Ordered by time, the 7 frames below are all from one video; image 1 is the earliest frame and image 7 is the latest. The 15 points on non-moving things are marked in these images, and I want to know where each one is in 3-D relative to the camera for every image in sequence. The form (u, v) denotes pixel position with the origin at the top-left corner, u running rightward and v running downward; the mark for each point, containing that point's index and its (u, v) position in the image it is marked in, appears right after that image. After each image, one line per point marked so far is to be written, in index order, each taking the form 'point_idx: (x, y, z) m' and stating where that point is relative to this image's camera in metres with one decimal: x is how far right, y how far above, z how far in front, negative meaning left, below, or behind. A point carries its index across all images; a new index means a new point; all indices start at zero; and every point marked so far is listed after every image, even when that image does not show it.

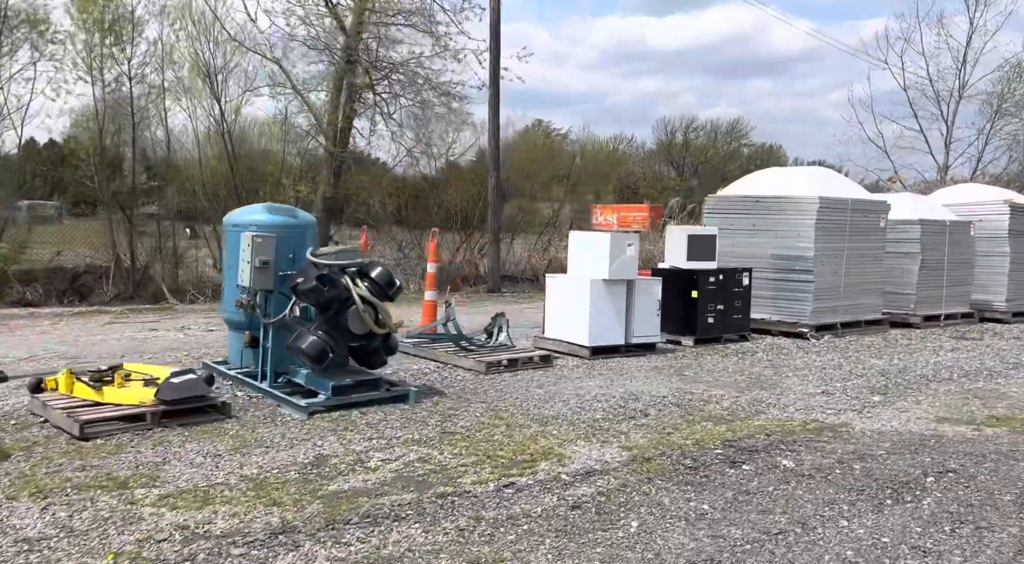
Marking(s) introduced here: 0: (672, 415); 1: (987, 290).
0: (+1.3, -1.0, +7.2) m
1: (+9.2, -0.2, +17.4) m
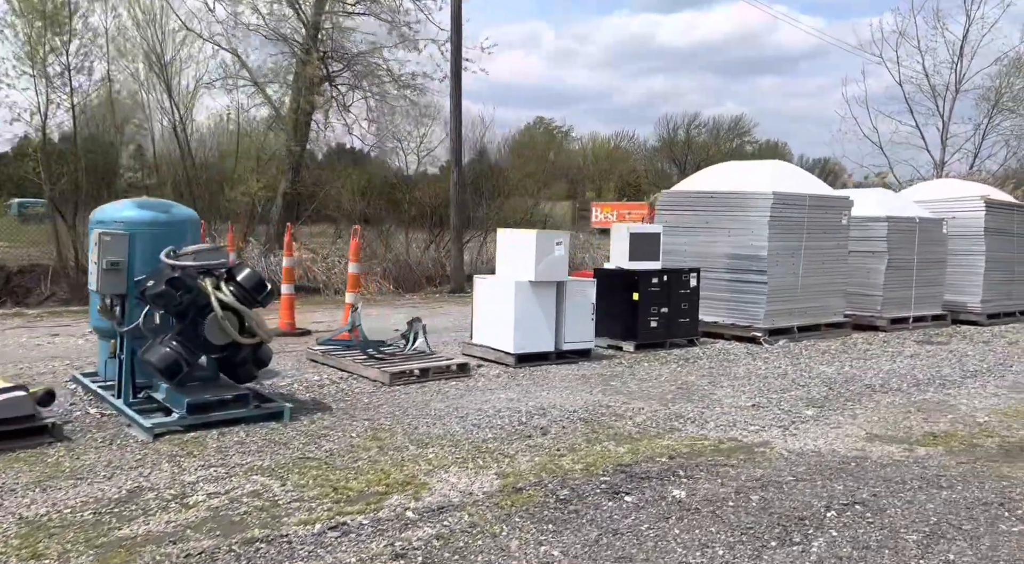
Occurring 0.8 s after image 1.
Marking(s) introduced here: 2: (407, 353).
0: (+0.5, -1.1, +6.6) m
1: (+8.4, -0.2, +16.8) m
2: (-1.0, -0.7, +8.8) m
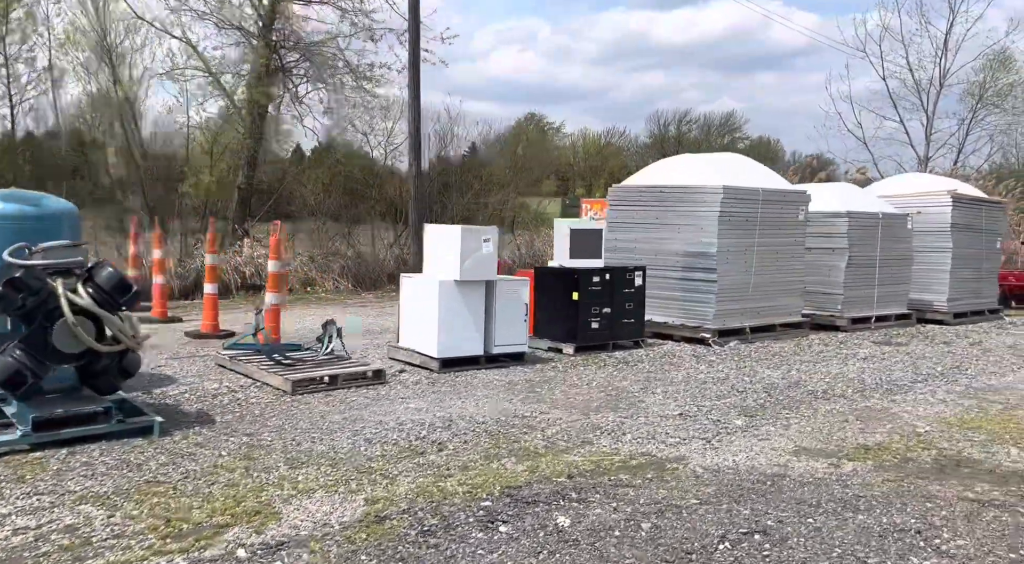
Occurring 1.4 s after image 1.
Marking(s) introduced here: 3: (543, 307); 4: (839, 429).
0: (-0.2, -1.1, +6.1) m
1: (+7.6, -0.1, +16.4) m
2: (-1.8, -0.7, +8.2) m
3: (+0.4, -0.3, +10.9) m
4: (+2.6, -1.2, +7.2) m
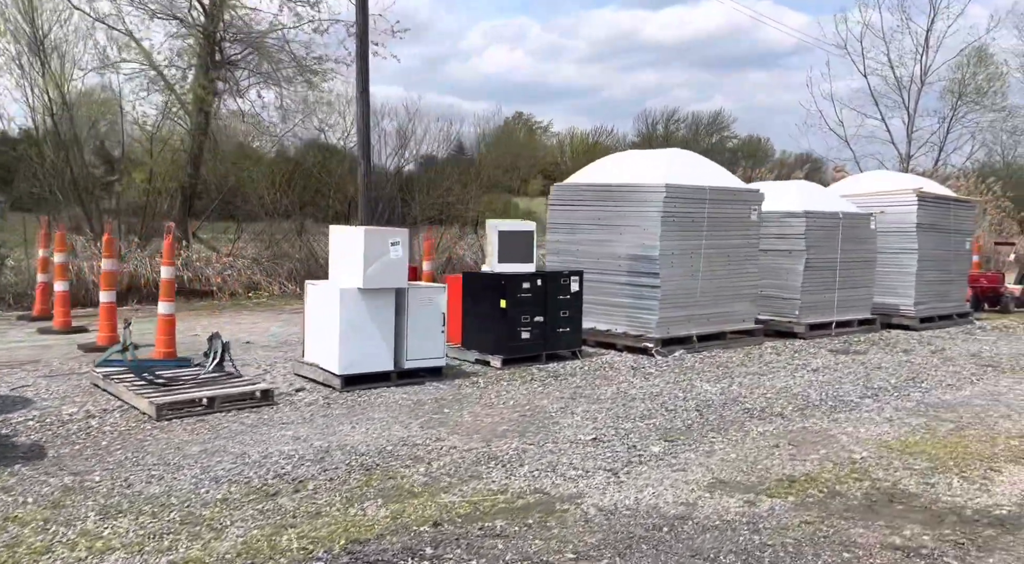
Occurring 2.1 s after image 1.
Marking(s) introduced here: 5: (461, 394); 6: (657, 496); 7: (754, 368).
0: (-1.0, -1.2, +5.3) m
1: (+6.6, -0.2, +15.7) m
2: (-2.5, -0.8, +7.5) m
3: (-0.5, -0.4, +10.2) m
4: (+1.8, -1.3, +6.5) m
5: (-0.5, -1.0, +8.3) m
6: (+0.9, -1.3, +5.5) m
7: (+2.8, -1.0, +10.4) m
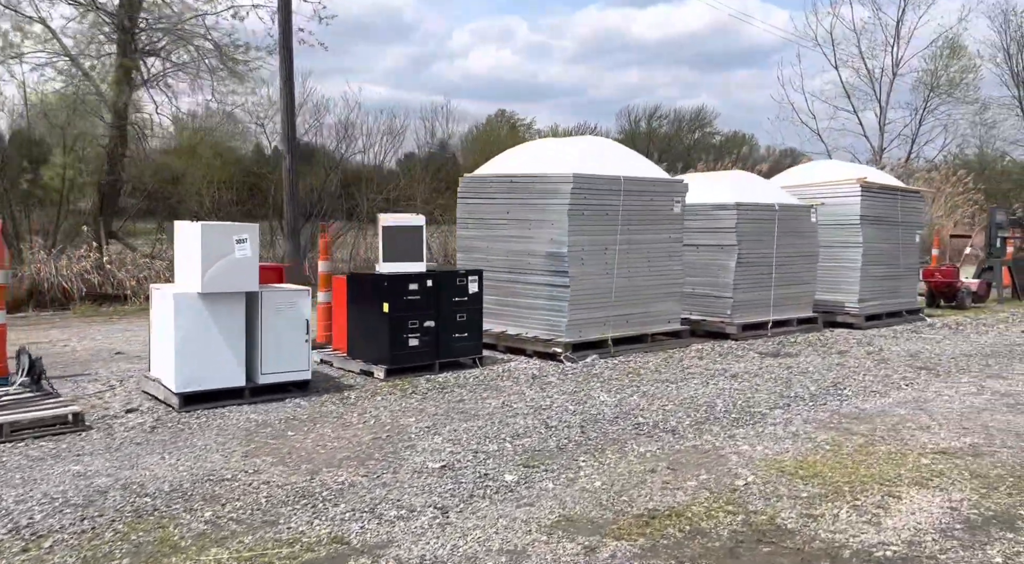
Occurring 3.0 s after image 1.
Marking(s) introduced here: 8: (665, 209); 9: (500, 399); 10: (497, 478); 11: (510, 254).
0: (-2.0, -1.2, +4.4) m
1: (+5.4, -0.1, +15.0) m
2: (-3.6, -0.8, +6.5) m
3: (-1.6, -0.4, +9.3) m
4: (+0.8, -1.3, +5.7) m
5: (-1.6, -1.1, +7.4) m
6: (-0.2, -1.3, +4.6) m
7: (+1.6, -1.0, +9.6) m
8: (+1.9, +0.9, +11.2) m
9: (-0.1, -1.0, +8.2) m
10: (-0.1, -1.2, +5.7) m
11: (0.0, +0.3, +10.7) m
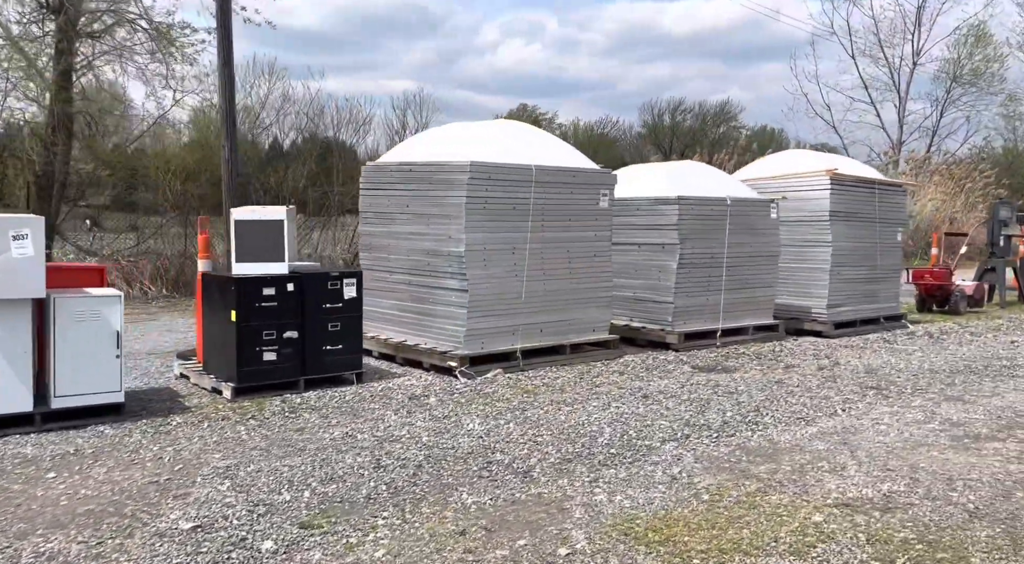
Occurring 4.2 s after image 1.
0: (-3.3, -1.3, +3.3) m
1: (+4.4, -0.2, +13.7) m
2: (-4.8, -0.9, +5.4) m
3: (-2.7, -0.4, +8.1) m
4: (-0.4, -1.4, +4.5) m
5: (-2.7, -1.1, +6.2) m
6: (-1.4, -1.4, +3.5) m
7: (+0.5, -1.0, +8.3) m
8: (+0.8, +0.8, +10.0) m
9: (-1.2, -1.1, +7.0) m
10: (-1.3, -1.3, +4.5) m
11: (-1.1, +0.3, +9.6) m
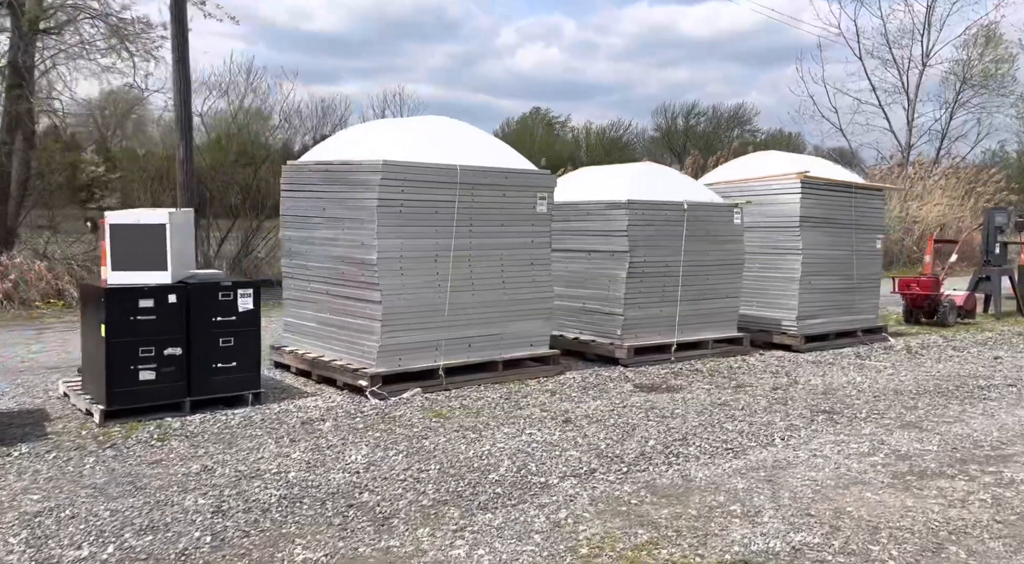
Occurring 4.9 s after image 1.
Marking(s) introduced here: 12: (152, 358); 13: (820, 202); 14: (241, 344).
0: (-4.1, -1.4, +2.6) m
1: (+3.7, -0.3, +12.9) m
2: (-5.6, -1.0, +4.8) m
3: (-3.5, -0.5, +7.4) m
4: (-1.2, -1.4, +3.8) m
5: (-3.5, -1.2, +5.5) m
6: (-2.2, -1.5, +2.7) m
7: (-0.2, -1.1, +7.6) m
8: (+0.1, +0.7, +9.2) m
9: (-2.0, -1.2, +6.3) m
10: (-2.1, -1.4, +3.8) m
11: (-1.8, +0.2, +8.8) m
12: (-2.8, -0.6, +7.2) m
13: (+4.3, +1.1, +12.8) m
14: (-2.3, -0.5, +7.6) m
